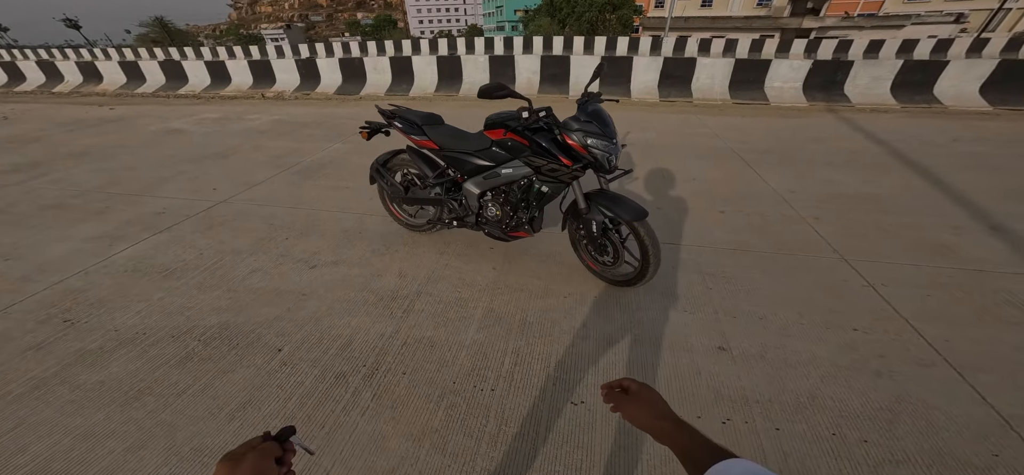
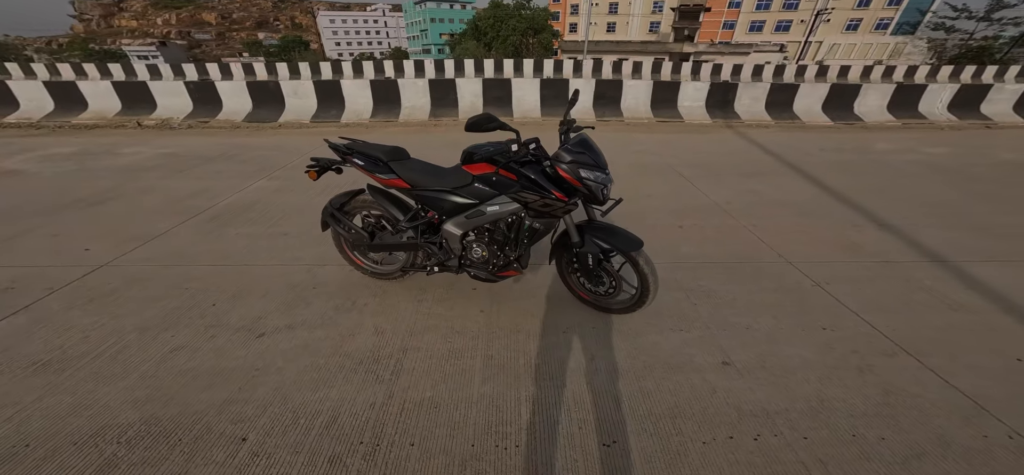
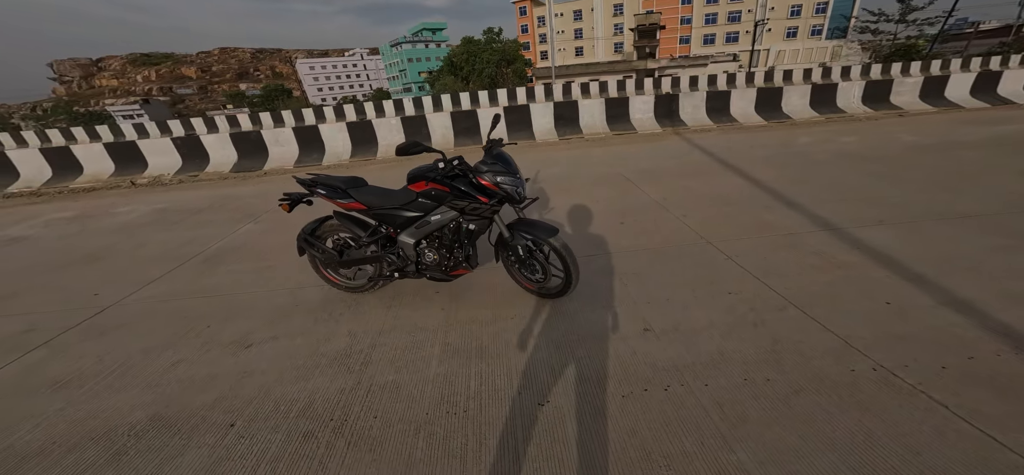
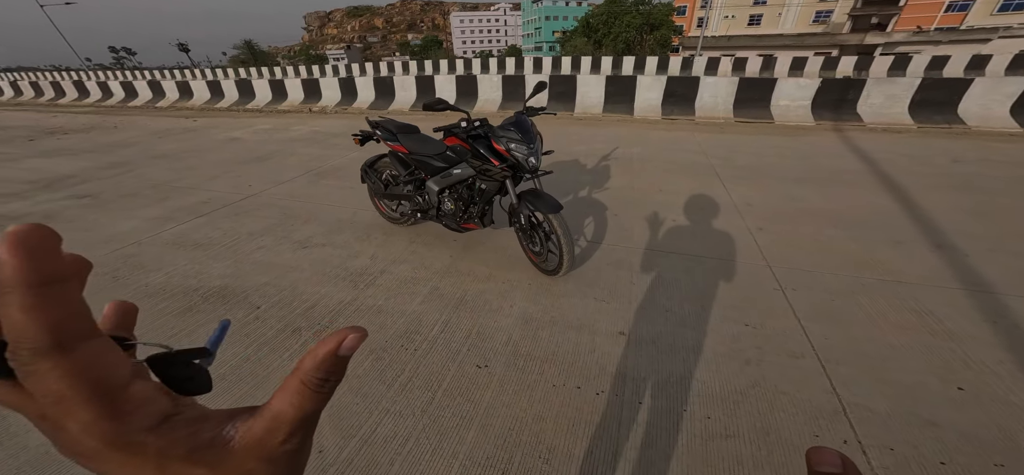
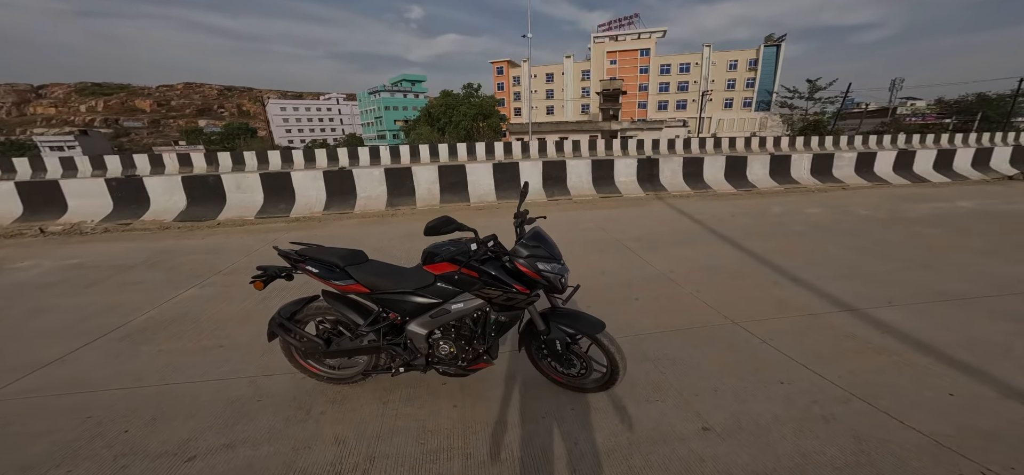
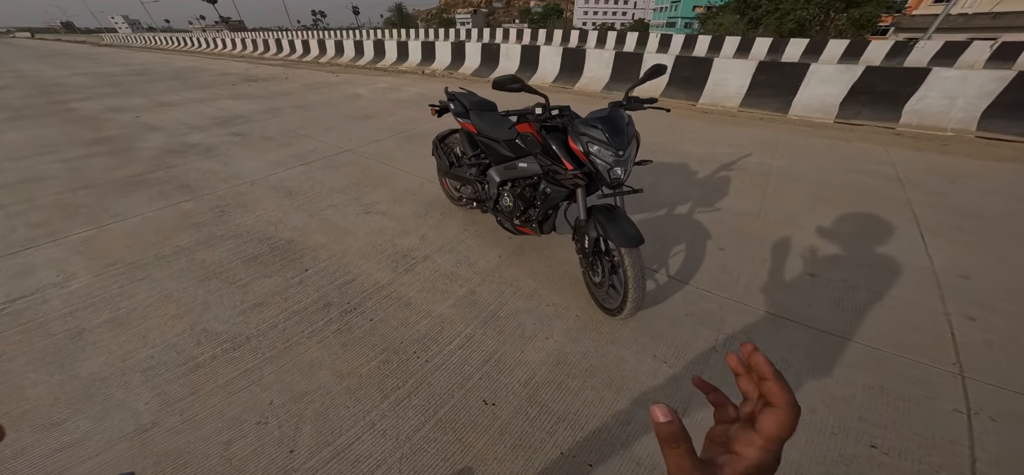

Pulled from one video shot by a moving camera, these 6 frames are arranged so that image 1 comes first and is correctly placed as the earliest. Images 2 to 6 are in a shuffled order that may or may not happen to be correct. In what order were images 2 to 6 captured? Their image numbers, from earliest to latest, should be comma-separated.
2, 5, 3, 4, 6
